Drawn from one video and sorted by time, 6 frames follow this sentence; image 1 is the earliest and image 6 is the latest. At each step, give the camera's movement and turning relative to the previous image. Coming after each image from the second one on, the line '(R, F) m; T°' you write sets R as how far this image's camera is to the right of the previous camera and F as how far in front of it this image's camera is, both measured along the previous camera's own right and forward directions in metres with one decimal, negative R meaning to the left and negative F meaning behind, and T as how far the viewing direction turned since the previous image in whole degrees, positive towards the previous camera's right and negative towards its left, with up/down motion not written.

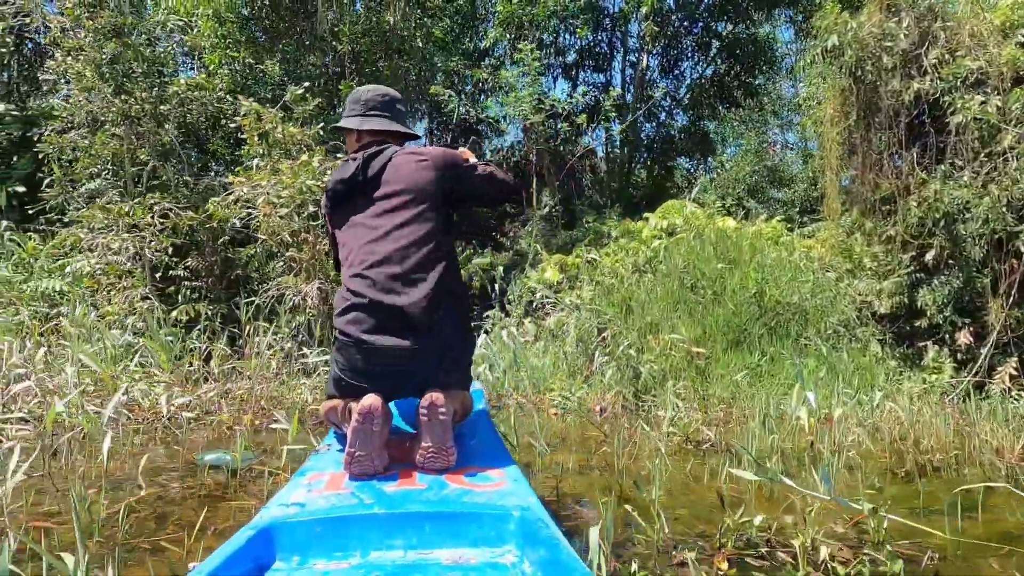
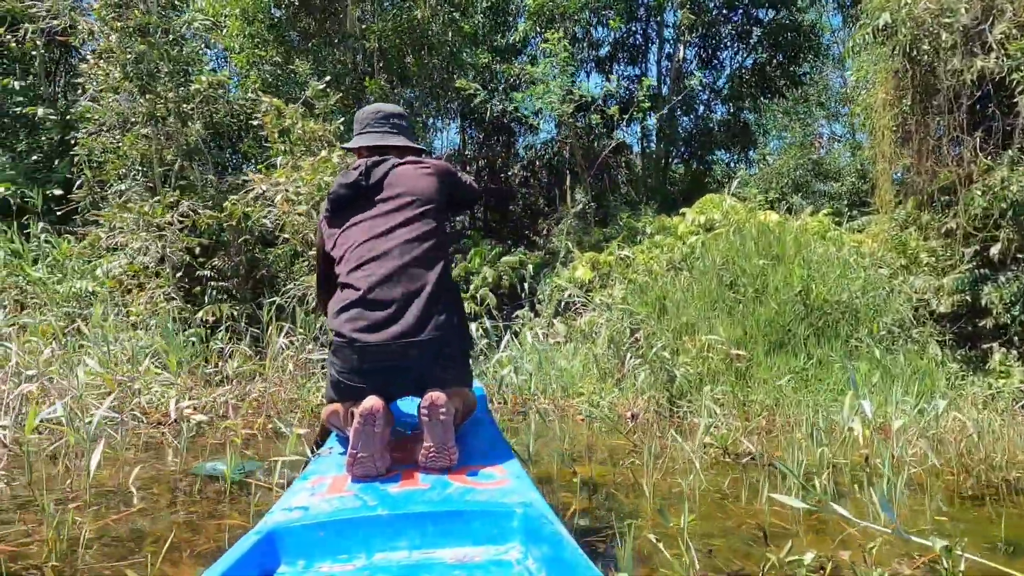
(+0.1, +0.2) m; -3°
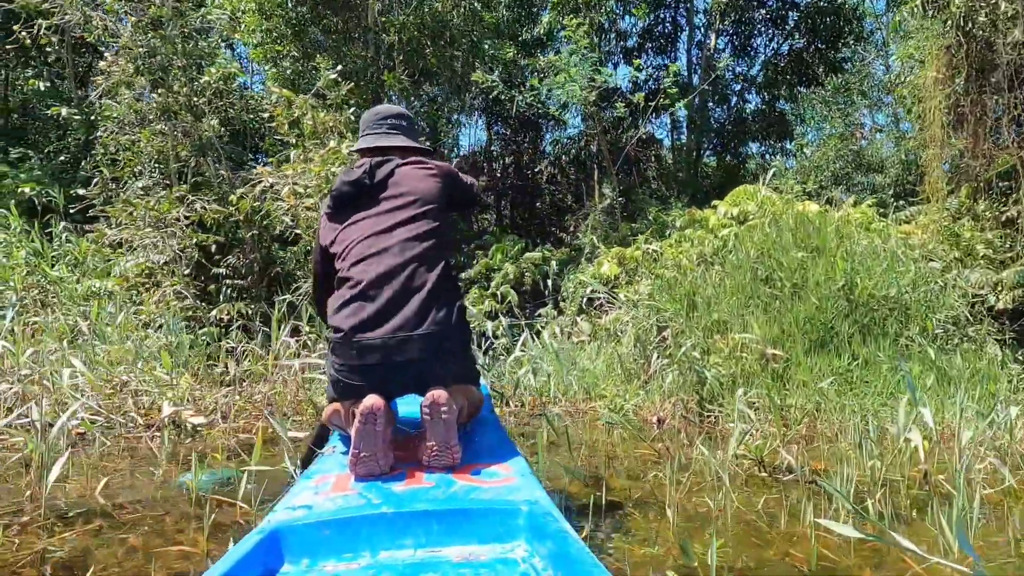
(+0.1, +0.2) m; -3°
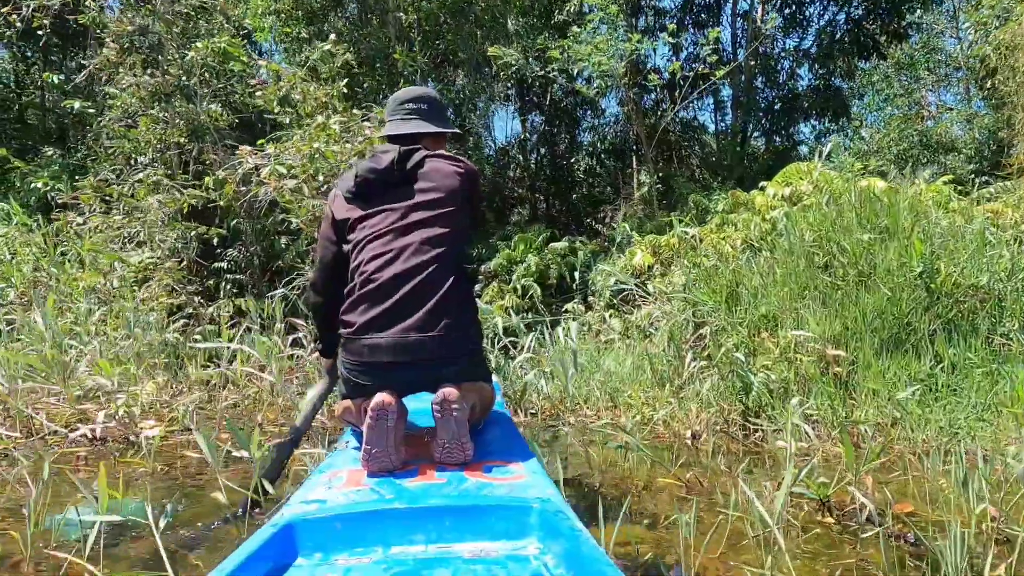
(+0.2, +0.5) m; -4°
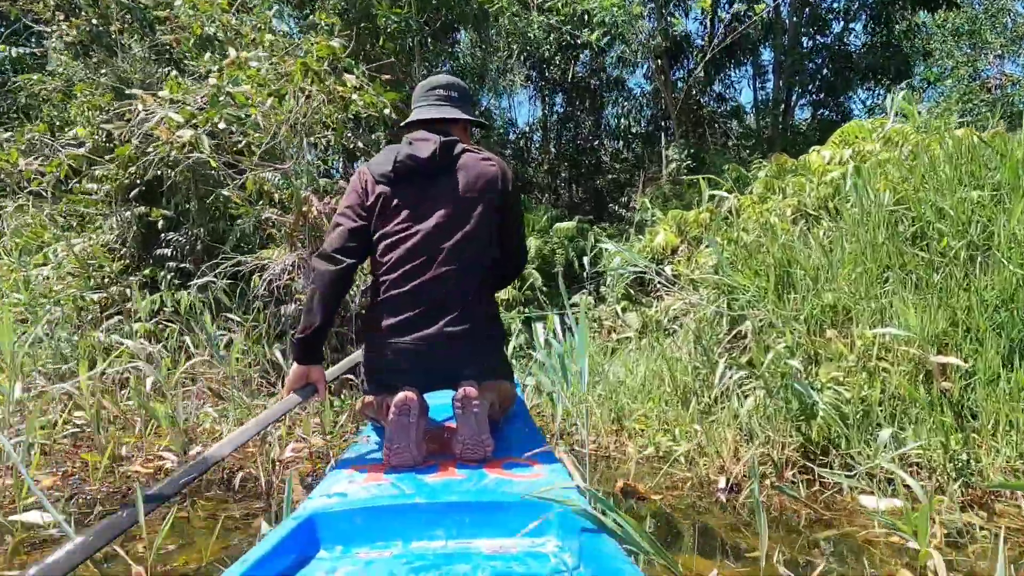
(+0.3, +0.9) m; -3°
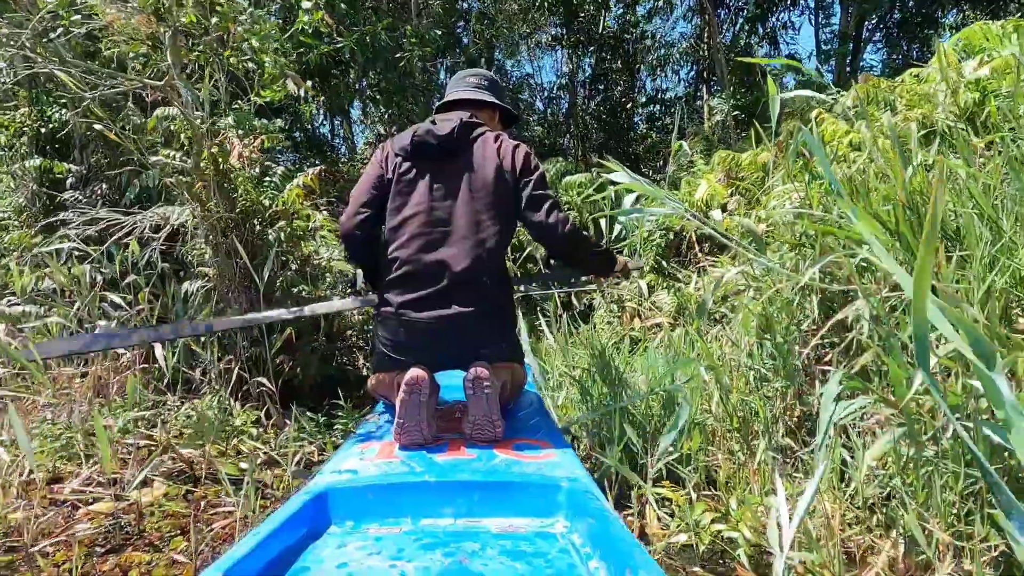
(+0.2, +1.1) m; -3°
